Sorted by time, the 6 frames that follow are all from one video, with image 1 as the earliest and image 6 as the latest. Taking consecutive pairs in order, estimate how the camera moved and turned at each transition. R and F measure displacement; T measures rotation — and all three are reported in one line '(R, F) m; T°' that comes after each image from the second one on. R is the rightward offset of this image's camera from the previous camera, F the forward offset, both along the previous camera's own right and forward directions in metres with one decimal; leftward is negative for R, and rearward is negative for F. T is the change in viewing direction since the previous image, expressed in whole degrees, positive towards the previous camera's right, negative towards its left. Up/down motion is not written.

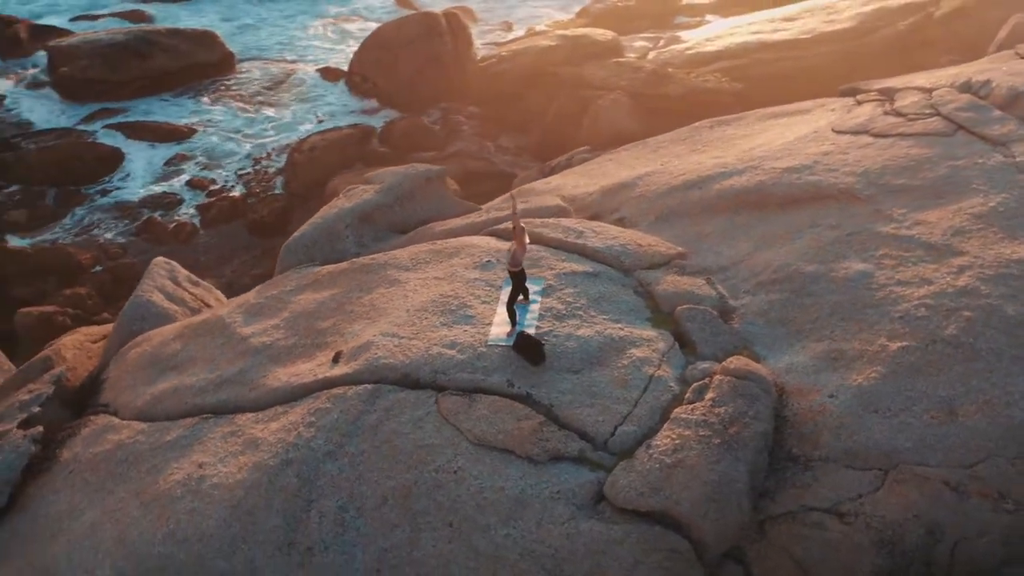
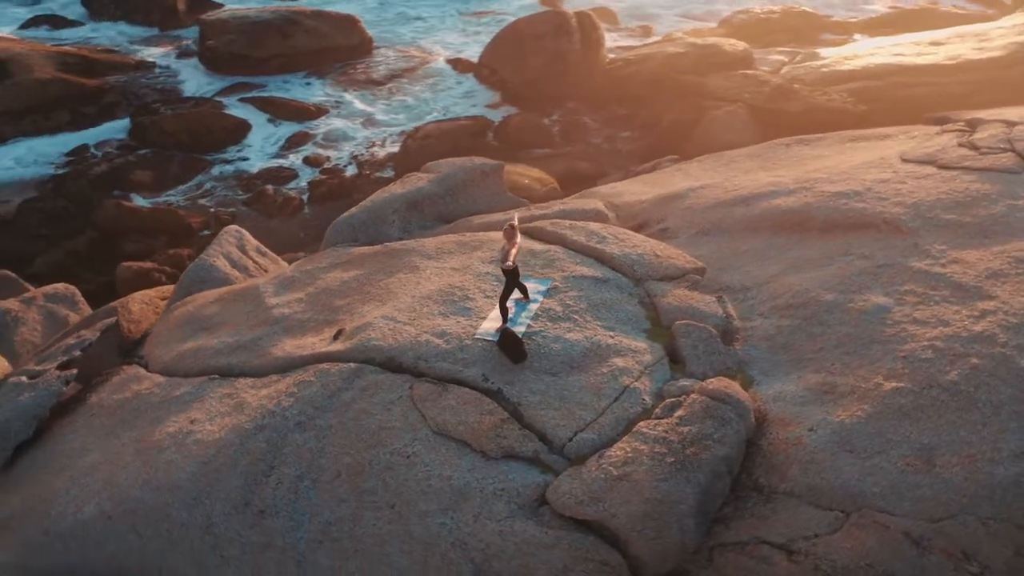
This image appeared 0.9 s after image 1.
(+0.9, 0.0) m; -9°
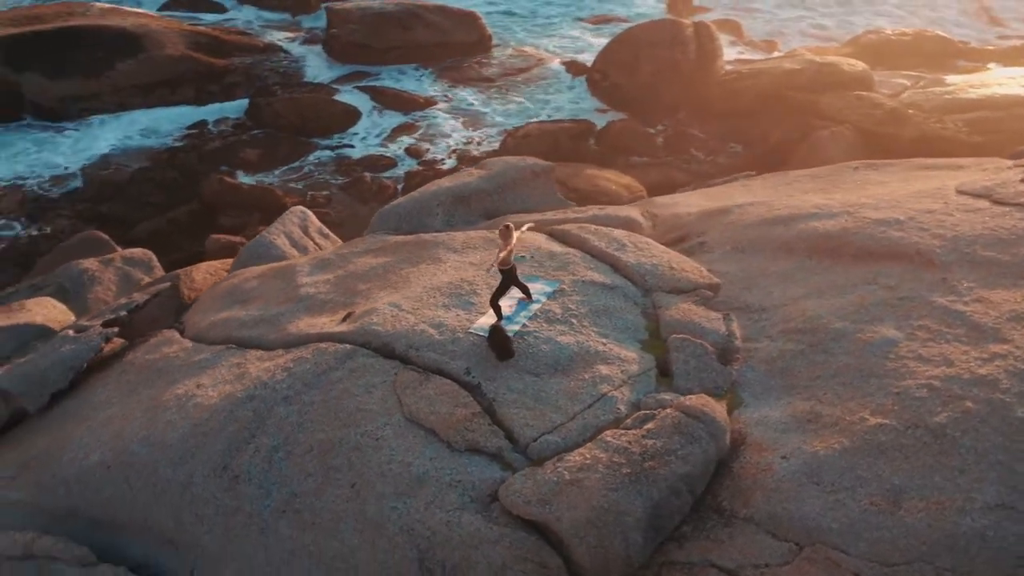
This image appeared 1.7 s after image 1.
(+0.8, 0.0) m; -8°
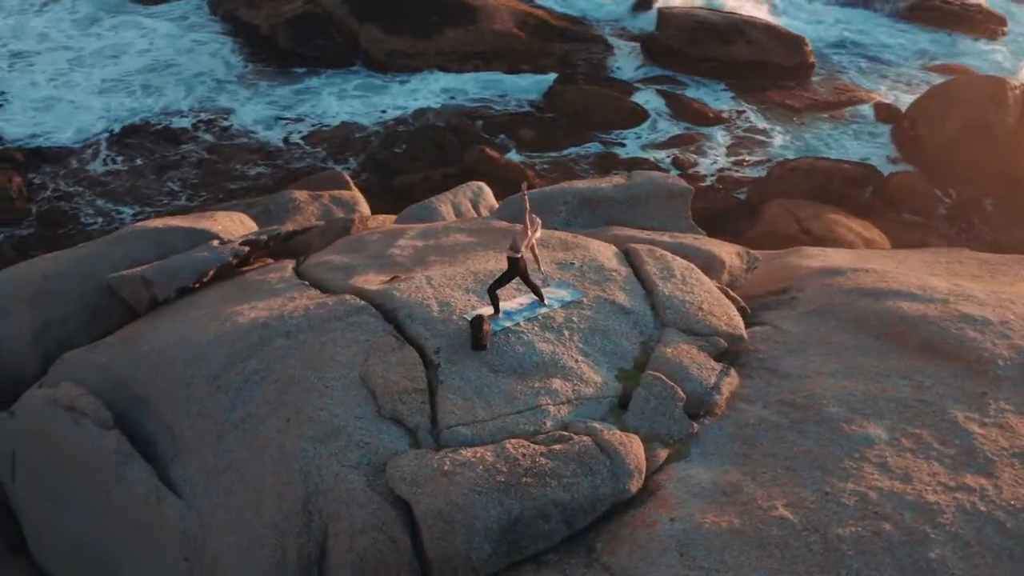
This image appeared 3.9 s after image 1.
(+2.0, +0.3) m; -21°
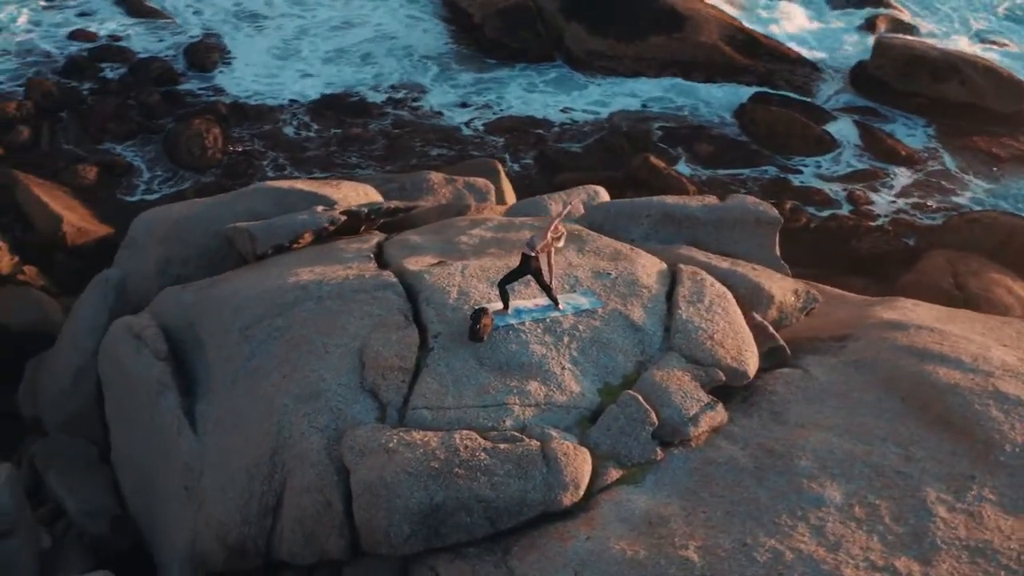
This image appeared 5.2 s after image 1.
(+1.3, +0.1) m; -13°
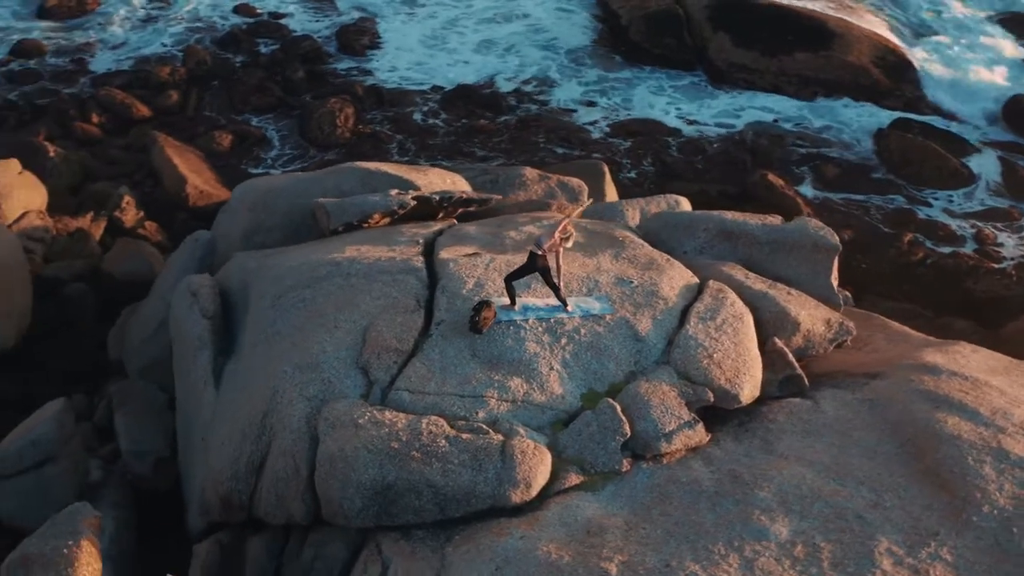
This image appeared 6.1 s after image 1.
(+0.9, 0.0) m; -9°
